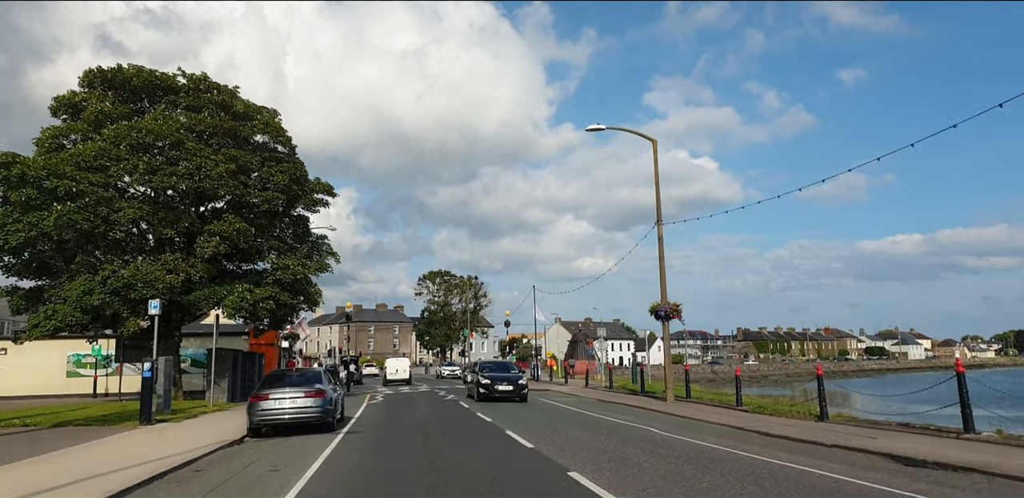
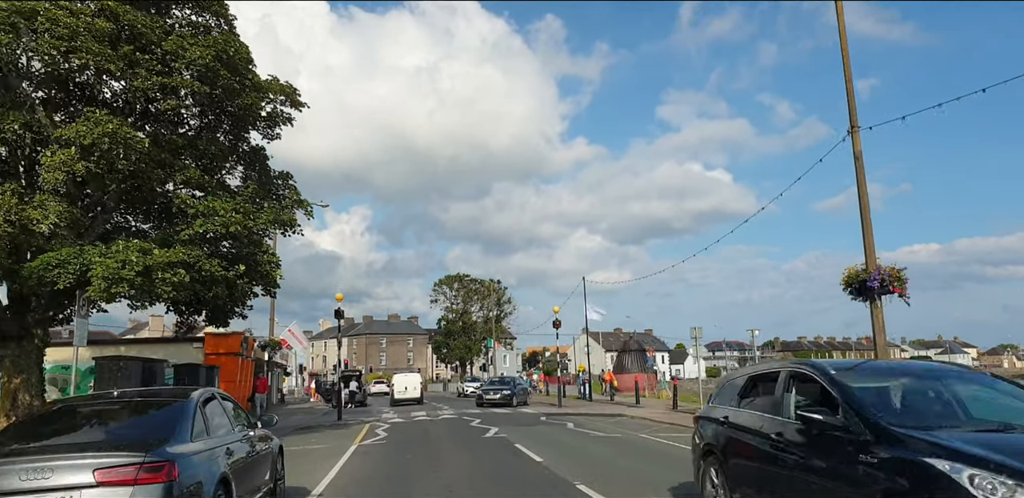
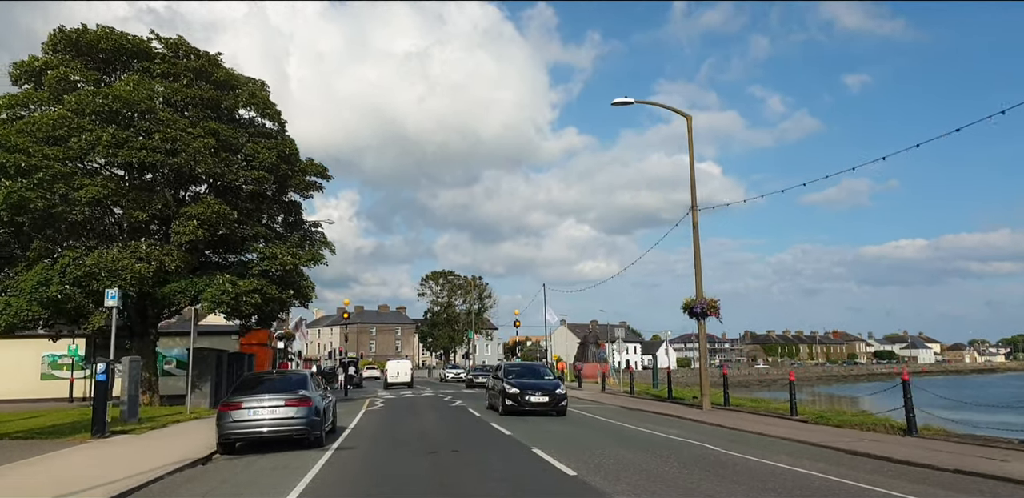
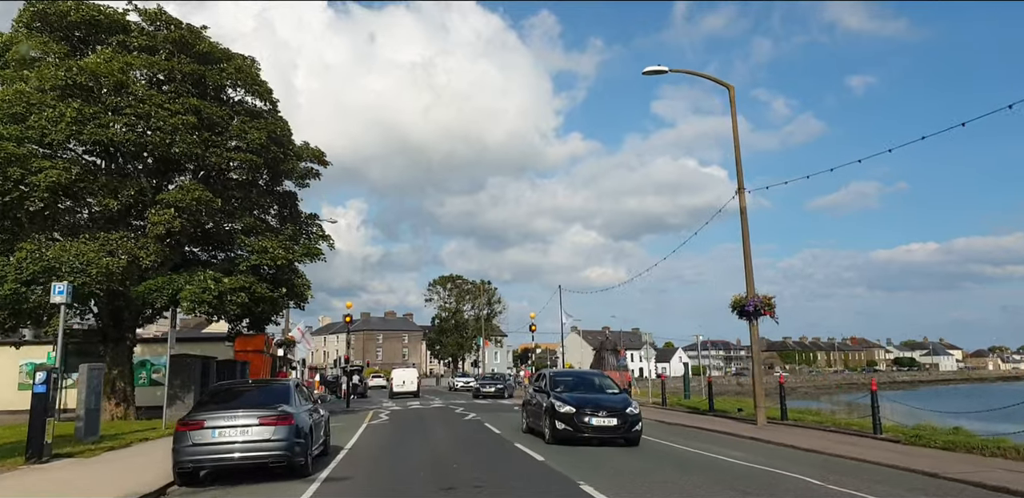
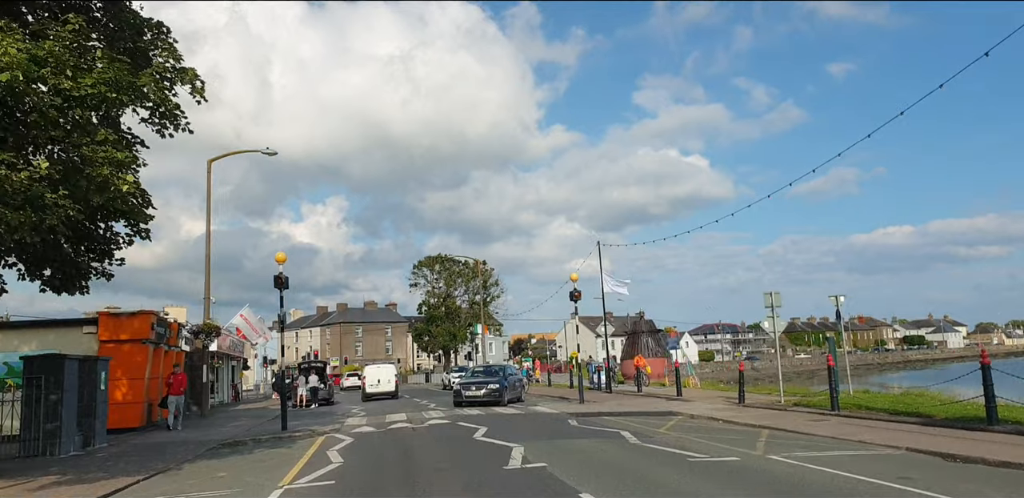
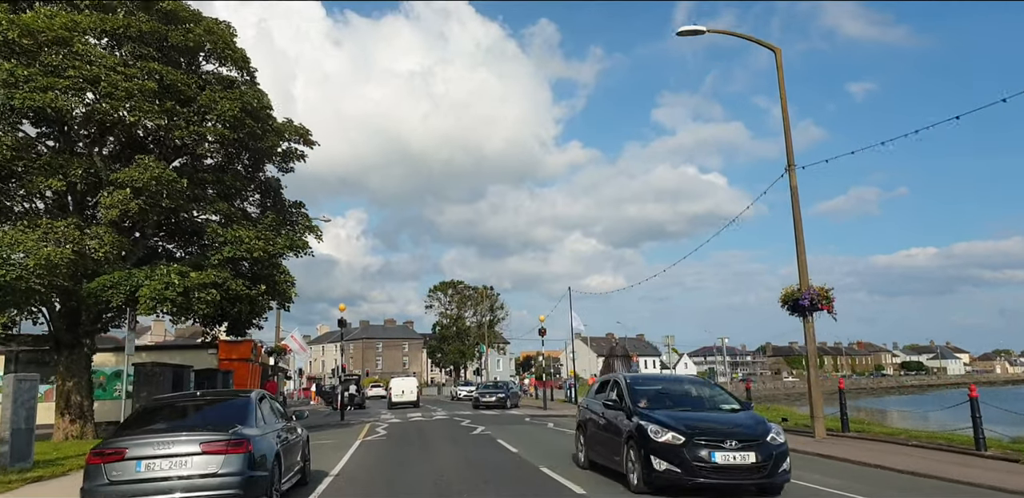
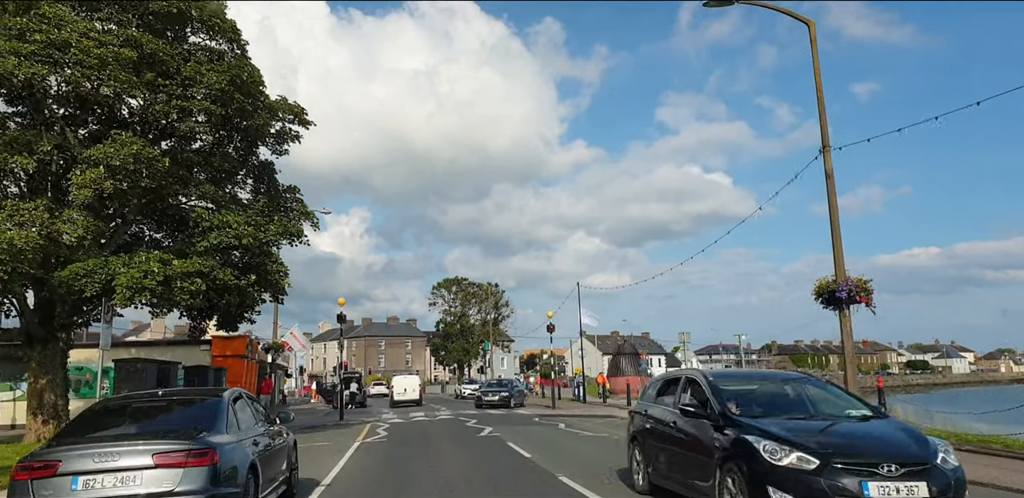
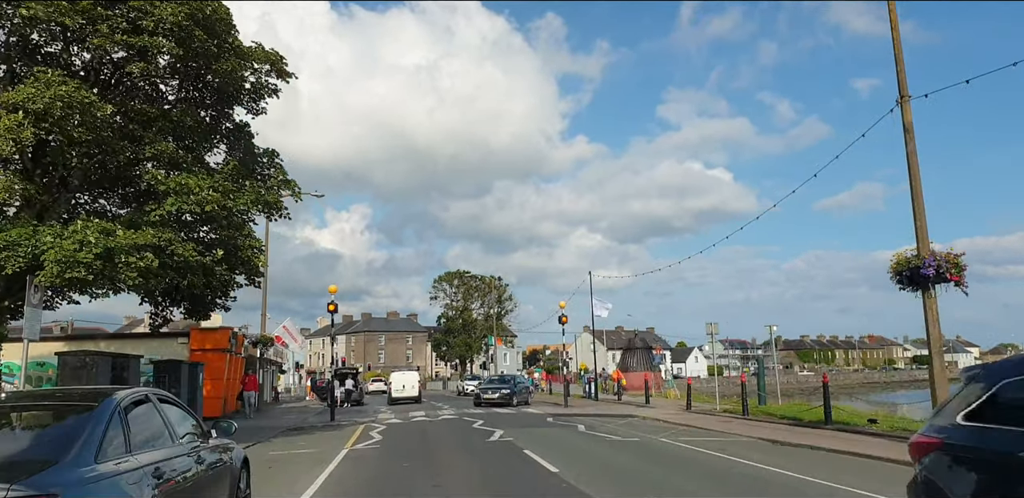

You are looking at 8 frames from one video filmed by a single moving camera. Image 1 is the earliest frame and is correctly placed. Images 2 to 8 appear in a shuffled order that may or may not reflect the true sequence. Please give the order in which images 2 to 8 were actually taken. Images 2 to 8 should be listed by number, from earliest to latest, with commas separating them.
3, 4, 6, 7, 2, 8, 5
